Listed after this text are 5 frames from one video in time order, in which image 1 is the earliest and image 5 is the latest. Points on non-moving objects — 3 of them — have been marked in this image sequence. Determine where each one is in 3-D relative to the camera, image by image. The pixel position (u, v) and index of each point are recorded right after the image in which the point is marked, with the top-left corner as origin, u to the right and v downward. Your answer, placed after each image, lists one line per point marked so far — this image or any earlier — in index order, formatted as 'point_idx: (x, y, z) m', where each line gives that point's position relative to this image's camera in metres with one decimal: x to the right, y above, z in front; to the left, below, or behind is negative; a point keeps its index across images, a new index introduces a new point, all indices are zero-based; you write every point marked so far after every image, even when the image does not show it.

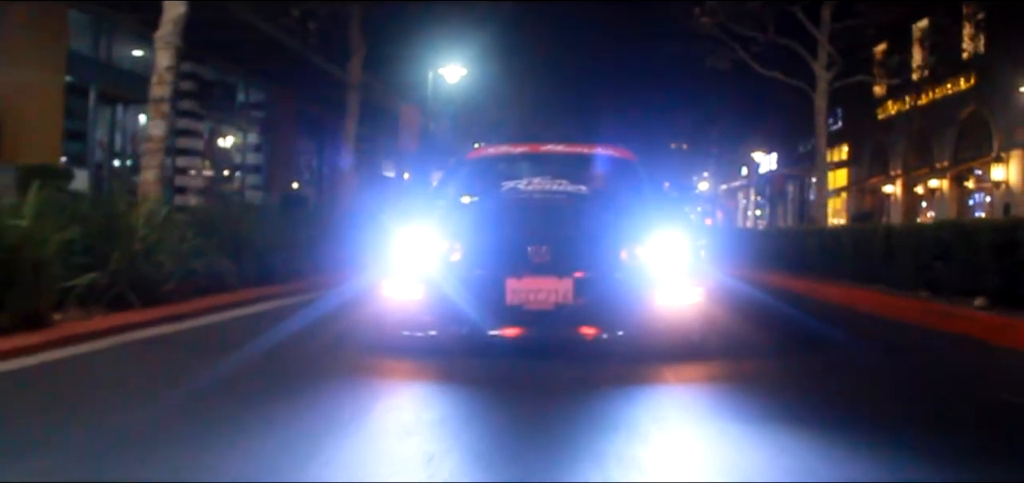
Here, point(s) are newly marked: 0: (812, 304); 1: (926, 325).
0: (+4.4, -0.9, +19.0) m
1: (+5.0, -1.0, +15.6) m
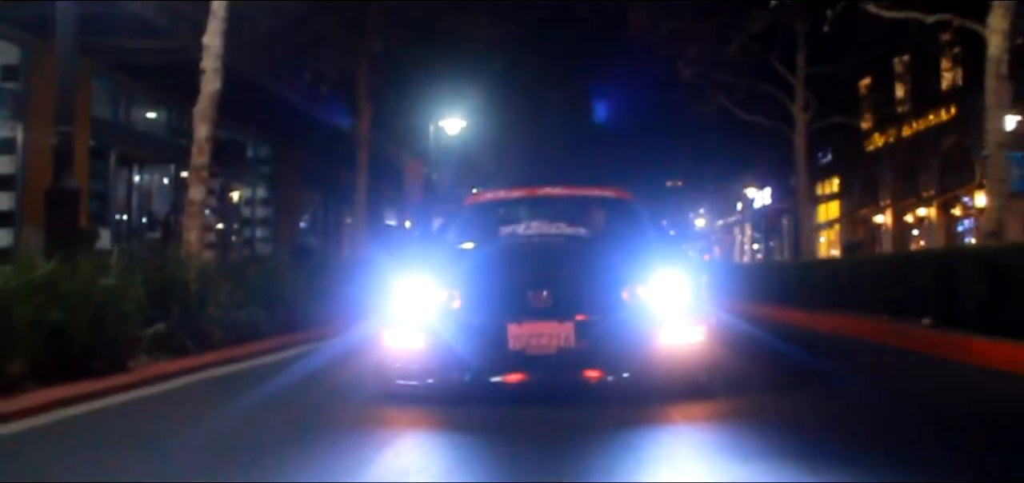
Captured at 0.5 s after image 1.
0: (+4.5, -1.4, +19.4) m
1: (+5.0, -1.4, +16.1) m
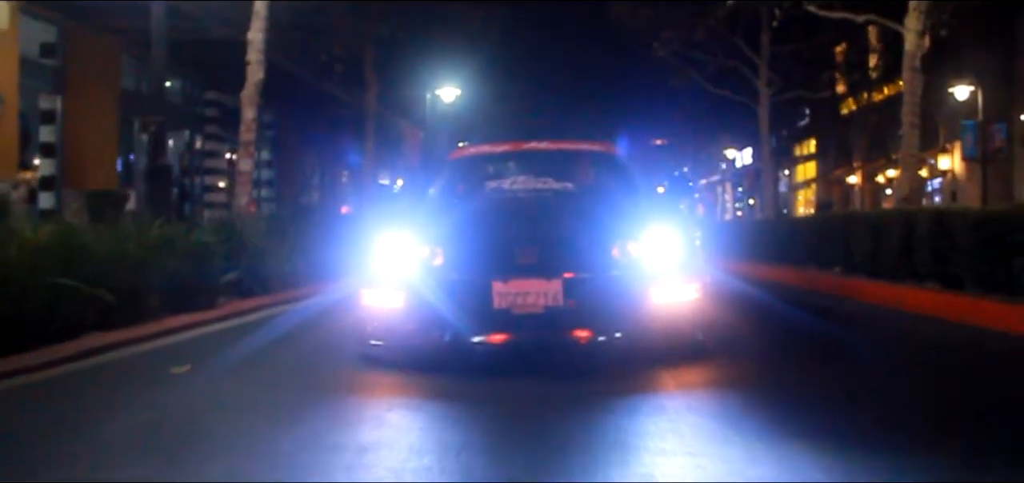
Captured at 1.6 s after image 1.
0: (+4.3, -0.8, +20.5) m
1: (+4.9, -0.9, +17.2) m
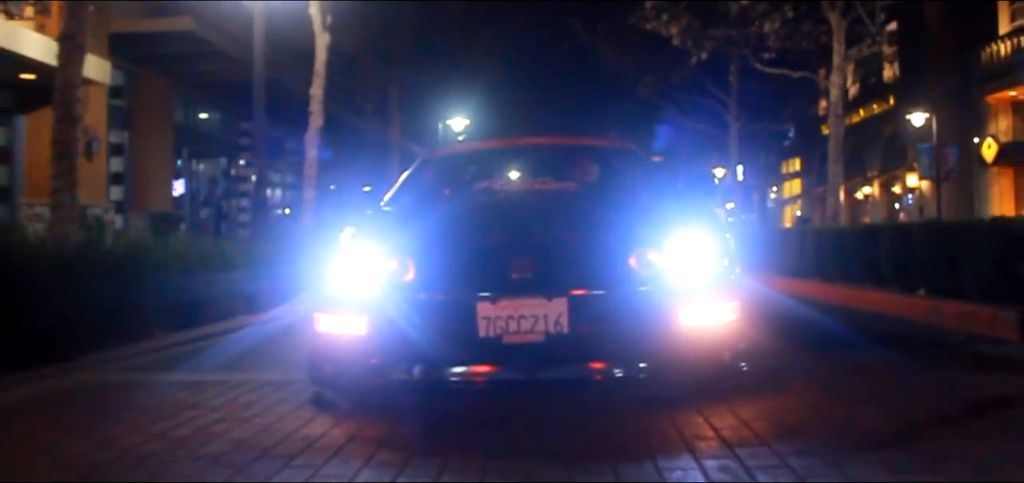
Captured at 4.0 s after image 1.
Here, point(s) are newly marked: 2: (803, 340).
0: (+4.3, -1.0, +22.1) m
1: (+5.0, -1.0, +18.7) m
2: (+3.3, -1.1, +14.5) m
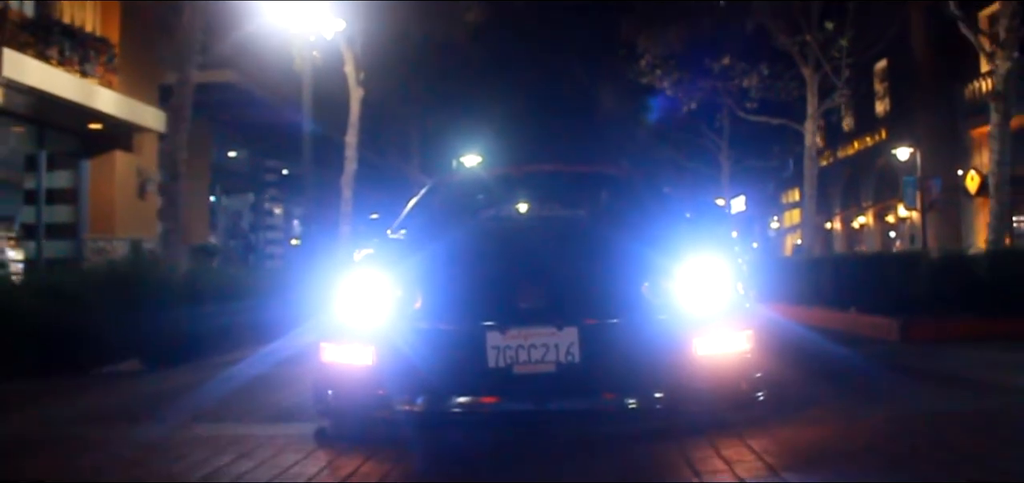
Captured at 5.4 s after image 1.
0: (+4.5, -1.5, +23.0) m
1: (+5.1, -1.4, +19.6) m
2: (+3.4, -1.4, +15.4) m
